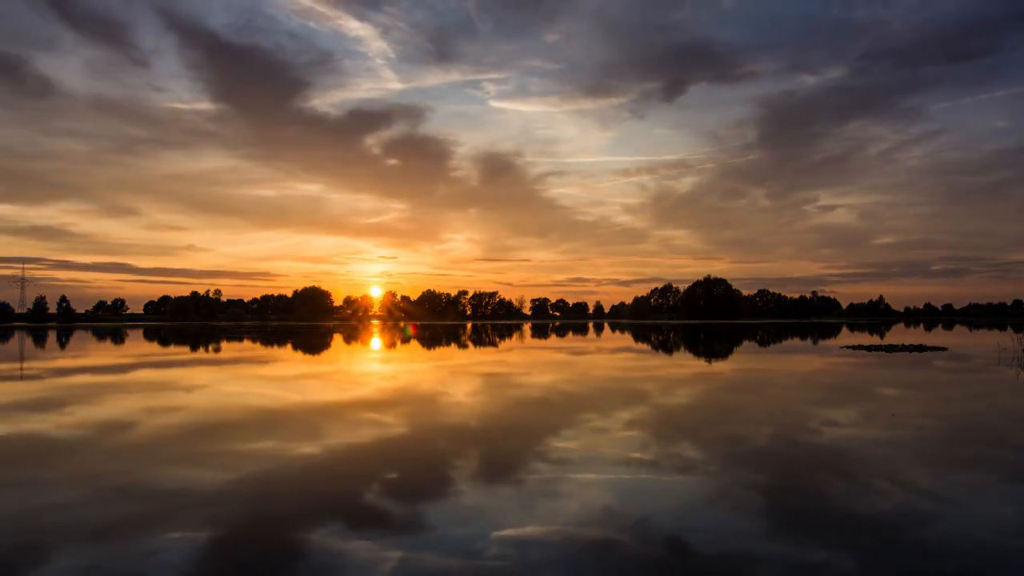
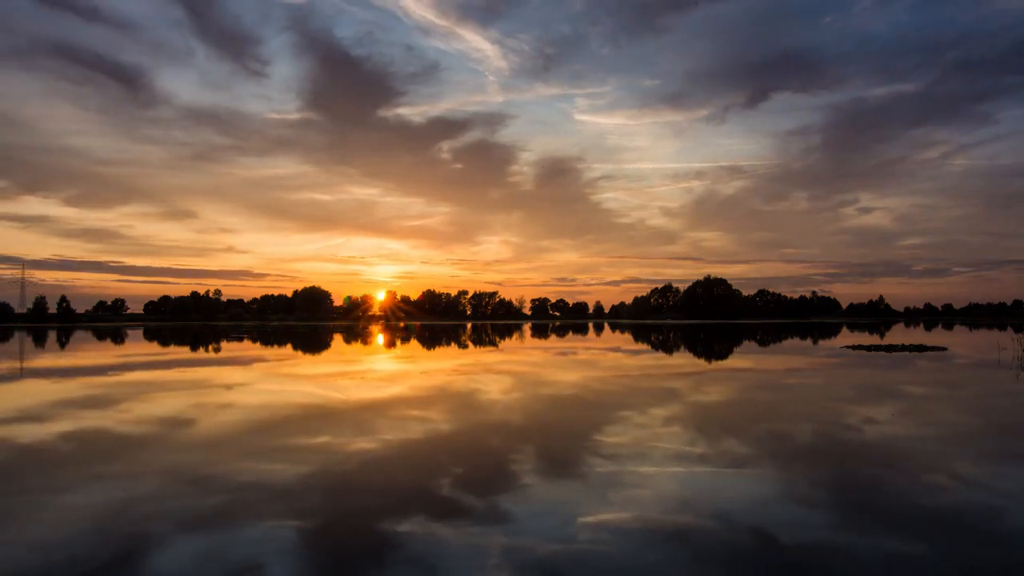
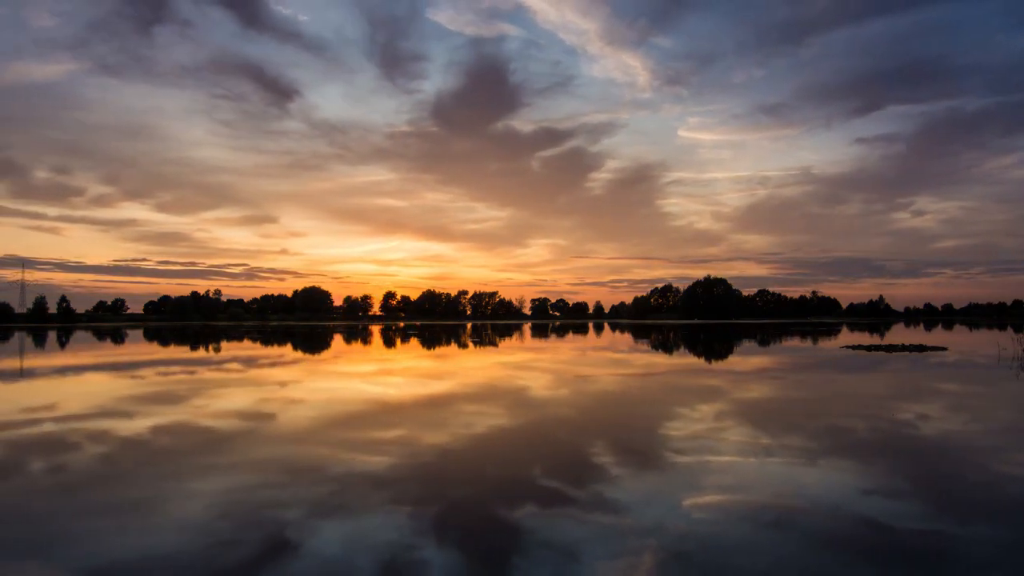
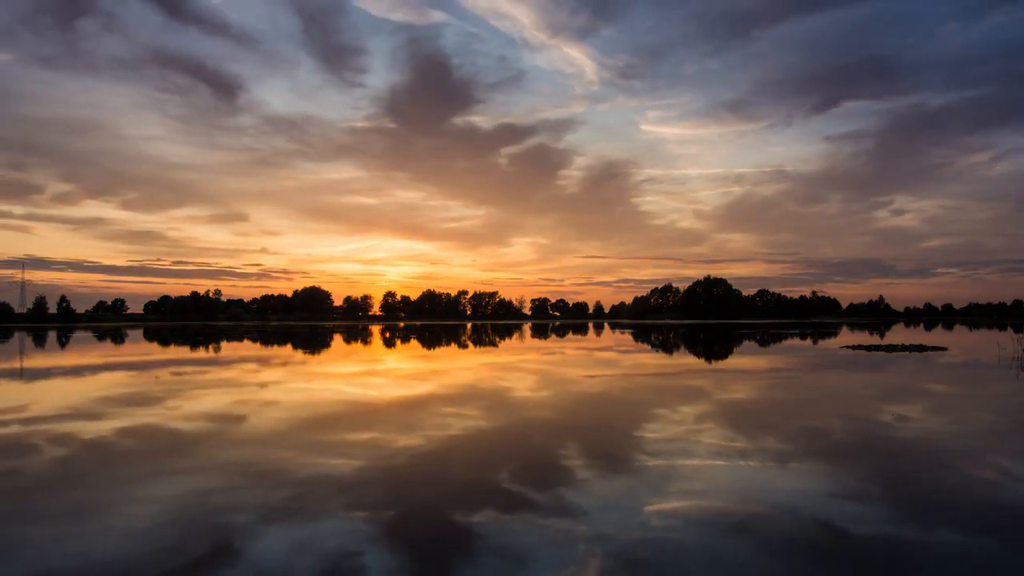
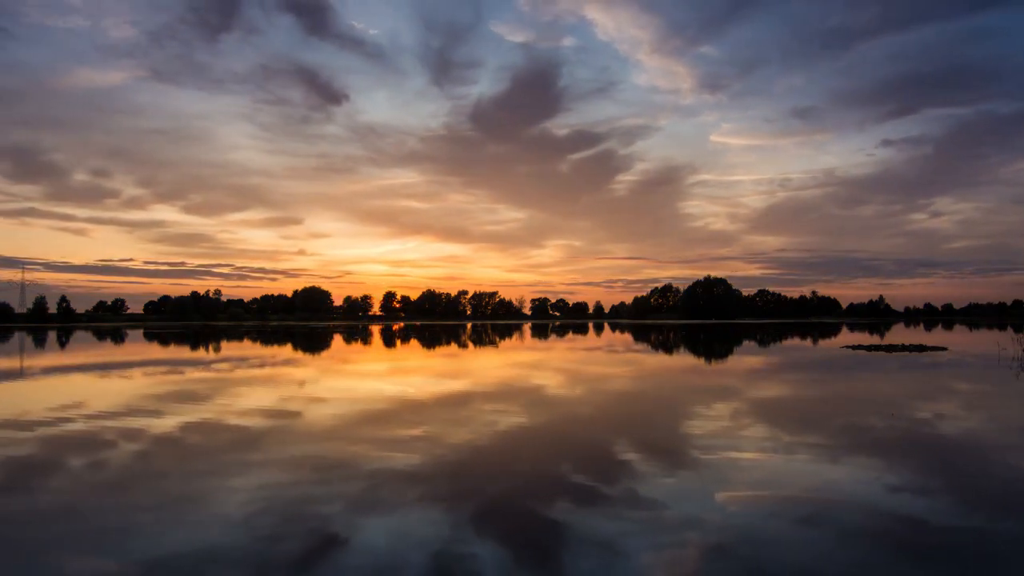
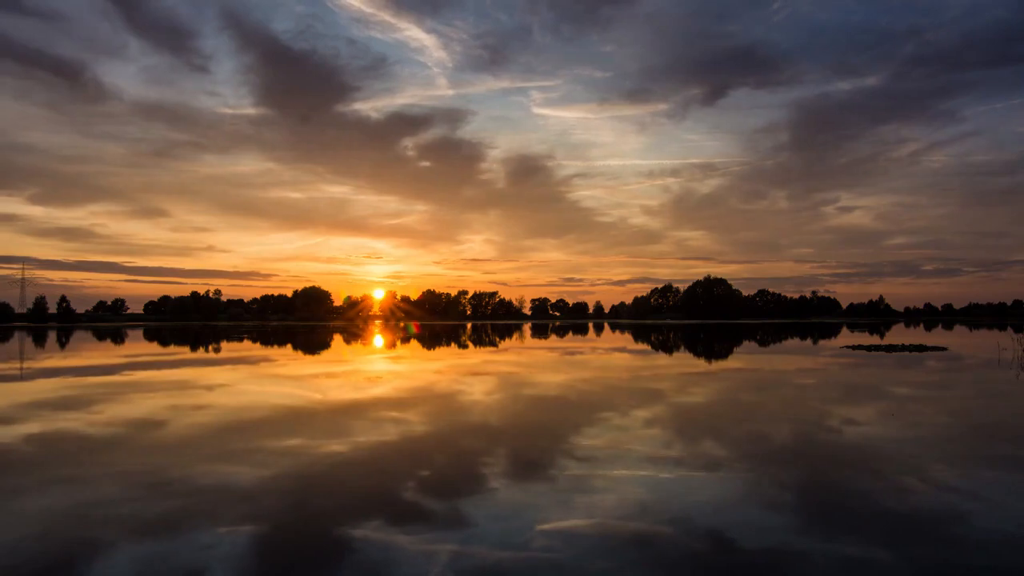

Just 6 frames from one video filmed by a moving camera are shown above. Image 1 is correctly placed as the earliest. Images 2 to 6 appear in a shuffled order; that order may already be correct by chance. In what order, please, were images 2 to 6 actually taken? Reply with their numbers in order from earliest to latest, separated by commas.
6, 2, 4, 3, 5
